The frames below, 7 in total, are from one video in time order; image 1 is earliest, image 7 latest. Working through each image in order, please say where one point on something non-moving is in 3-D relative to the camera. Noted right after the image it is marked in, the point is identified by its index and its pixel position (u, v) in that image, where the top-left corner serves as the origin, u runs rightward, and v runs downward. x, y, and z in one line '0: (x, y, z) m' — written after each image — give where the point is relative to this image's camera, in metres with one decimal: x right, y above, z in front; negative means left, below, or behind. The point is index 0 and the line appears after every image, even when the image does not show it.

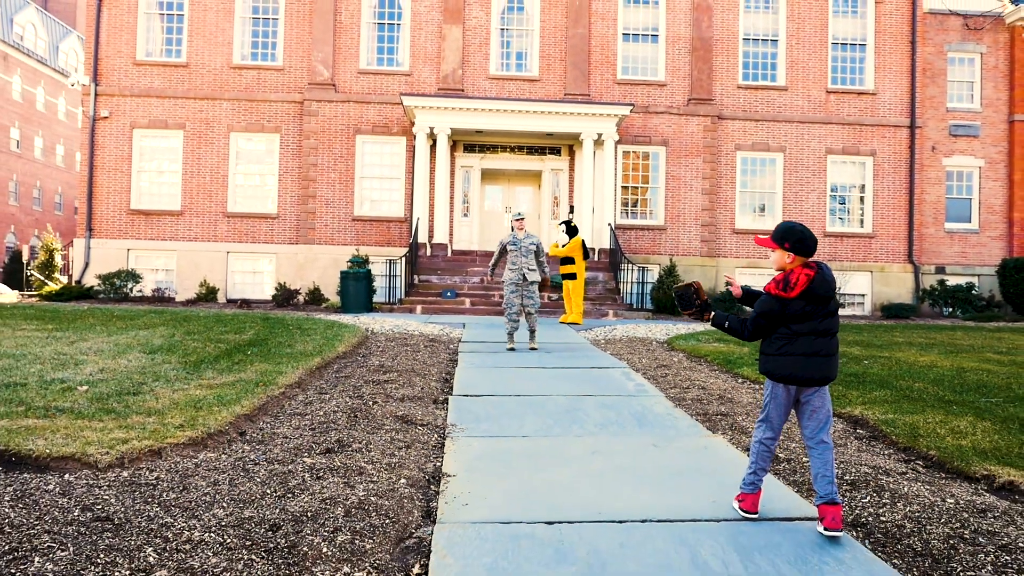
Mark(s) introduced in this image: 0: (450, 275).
0: (-1.3, +0.3, +16.8) m
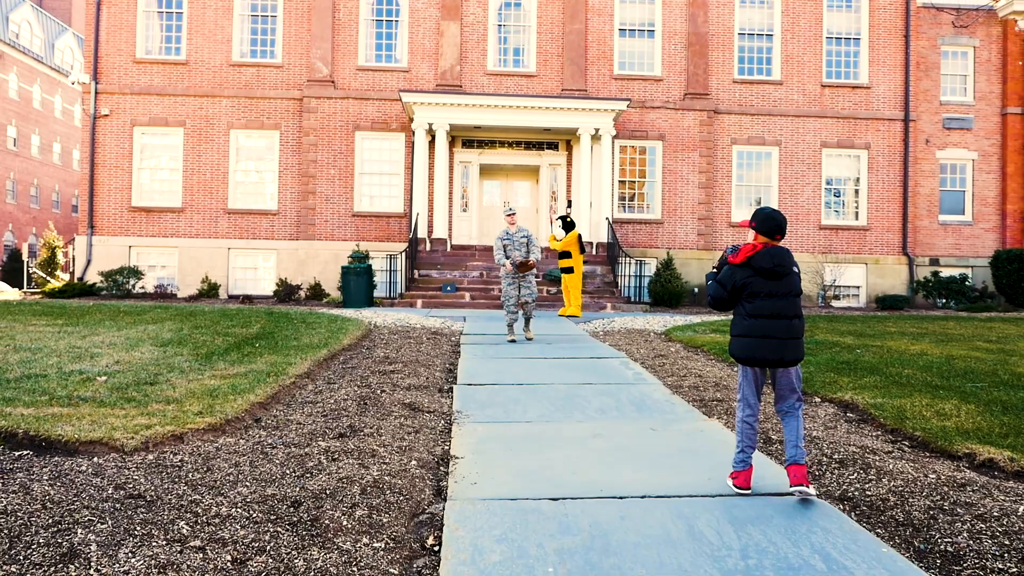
0: (-1.4, +0.4, +17.0) m
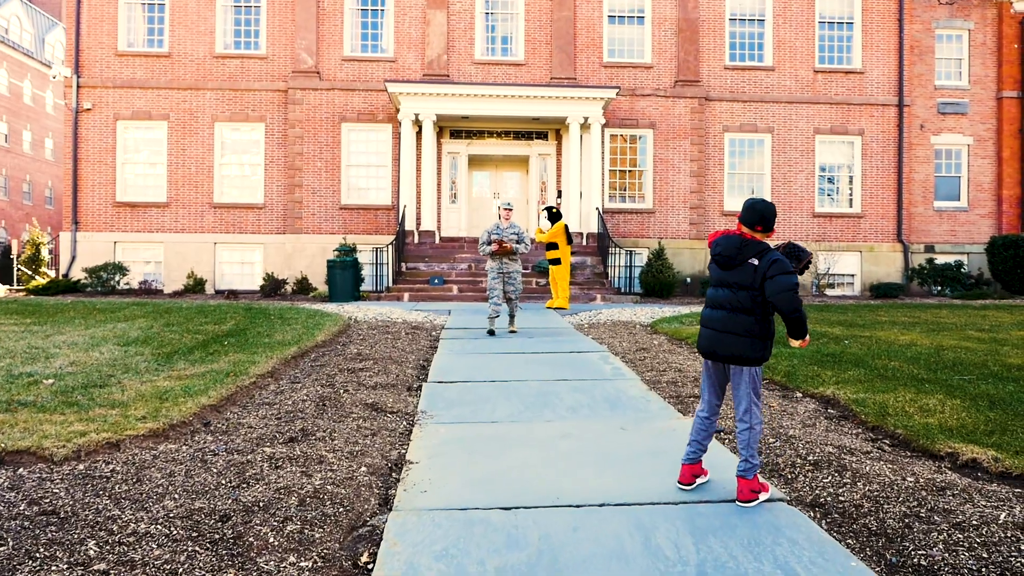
0: (-1.6, +0.6, +16.7) m
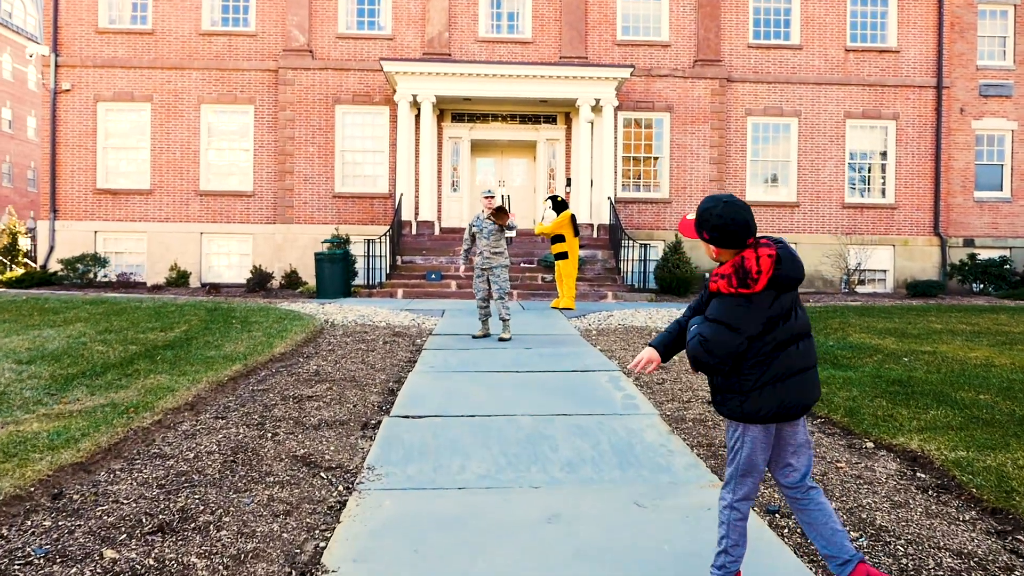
0: (-1.5, +0.7, +15.5) m
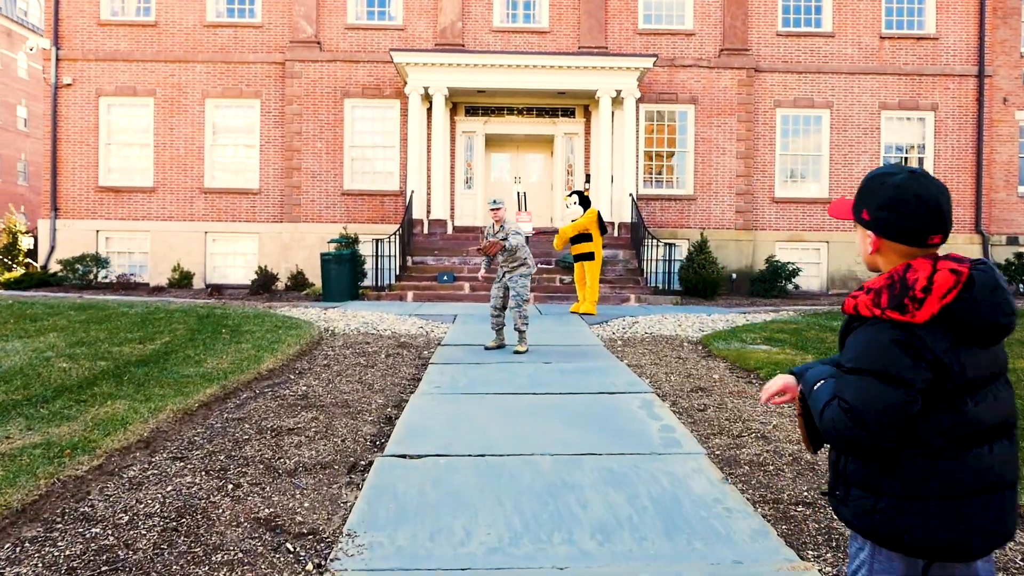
0: (-1.2, +0.6, +14.8) m
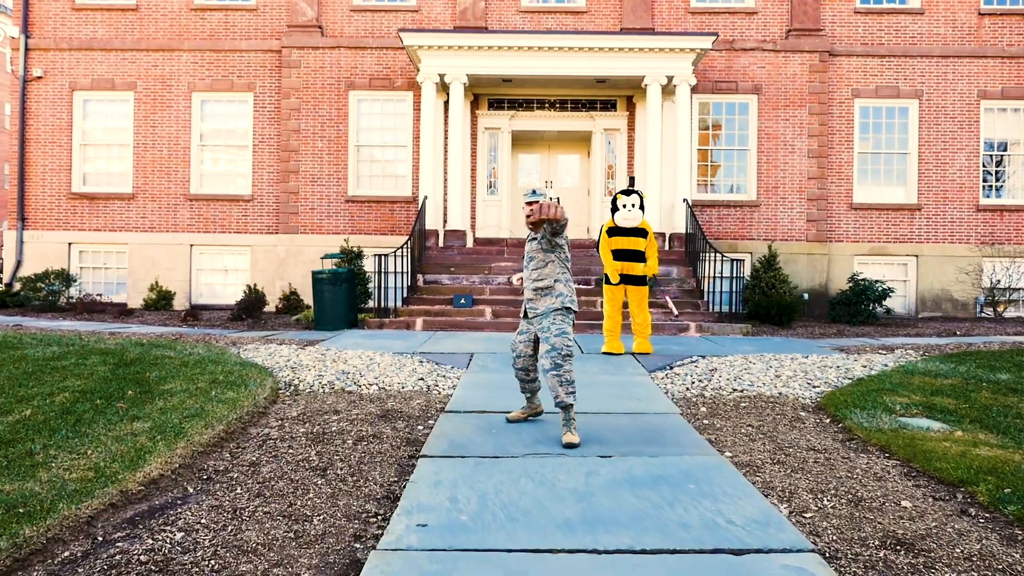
0: (-0.7, +0.2, +12.4) m
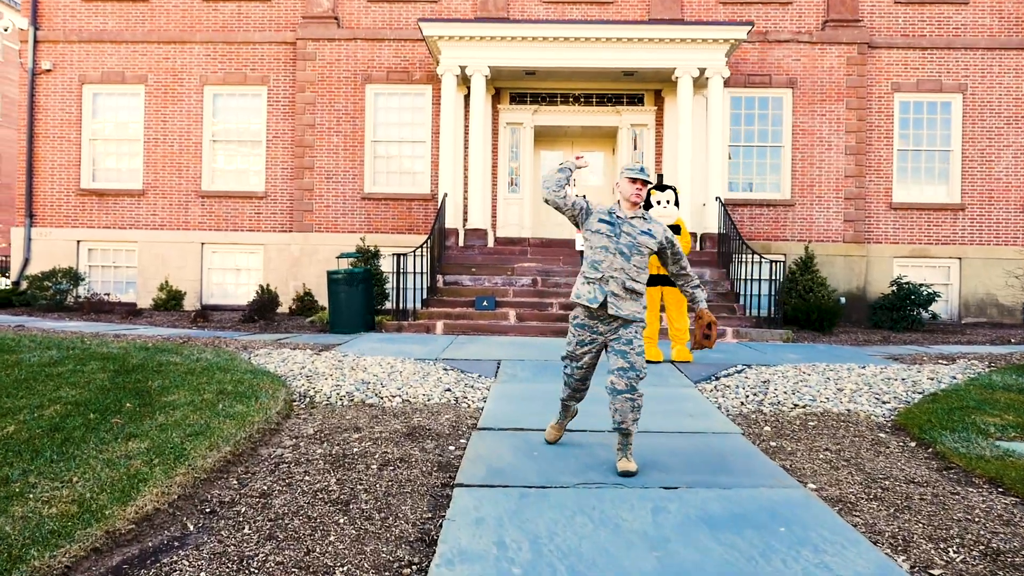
0: (-0.4, +0.2, +11.8) m
